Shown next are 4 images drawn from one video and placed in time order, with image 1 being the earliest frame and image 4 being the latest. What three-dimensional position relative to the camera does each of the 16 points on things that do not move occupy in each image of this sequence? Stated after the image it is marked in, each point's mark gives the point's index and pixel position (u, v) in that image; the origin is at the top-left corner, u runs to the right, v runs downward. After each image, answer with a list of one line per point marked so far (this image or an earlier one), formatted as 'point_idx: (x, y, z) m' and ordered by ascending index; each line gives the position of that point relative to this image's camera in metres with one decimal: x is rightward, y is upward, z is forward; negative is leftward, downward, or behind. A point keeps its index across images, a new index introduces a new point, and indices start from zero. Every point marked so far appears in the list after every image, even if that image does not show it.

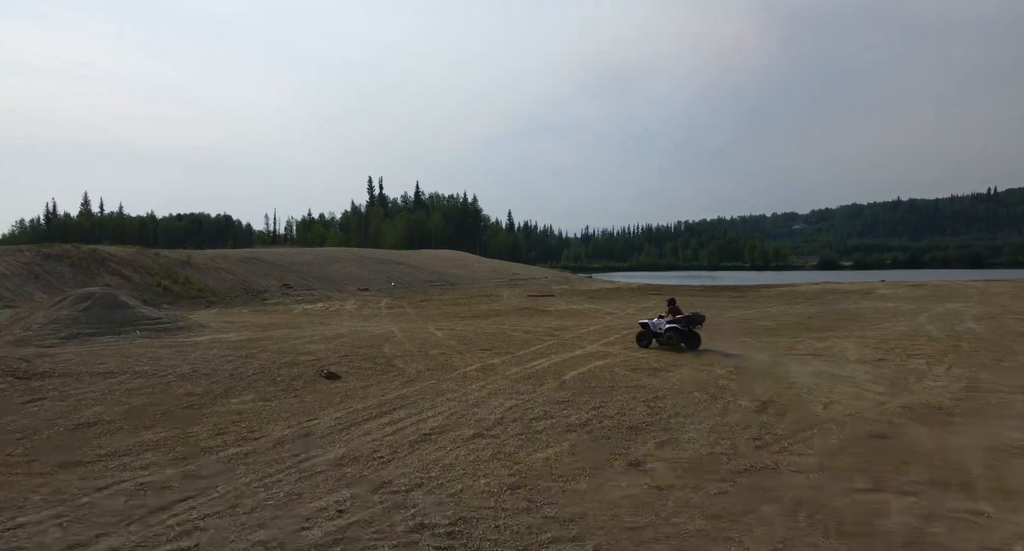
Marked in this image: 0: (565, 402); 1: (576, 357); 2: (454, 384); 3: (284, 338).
0: (+0.9, -2.1, +9.8) m
1: (+1.5, -1.9, +14.4) m
2: (-1.1, -2.1, +11.3) m
3: (-7.0, -1.9, +18.3) m
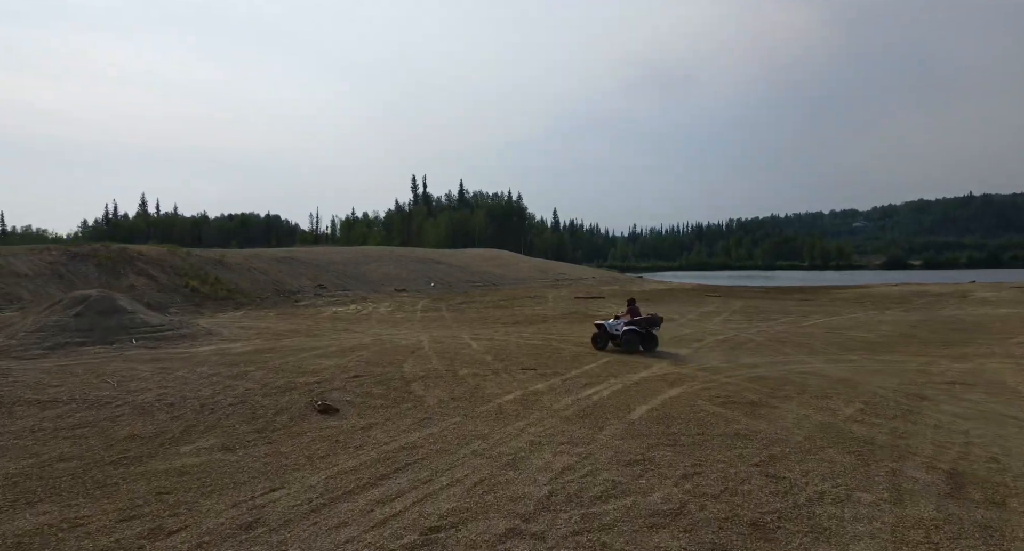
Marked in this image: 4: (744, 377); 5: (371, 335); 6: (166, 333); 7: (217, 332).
0: (+1.5, -2.1, +6.8) m
1: (+2.4, -2.0, +11.4) m
2: (-0.4, -2.1, +8.5) m
3: (-5.8, -1.9, +15.9) m
4: (+4.5, -2.0, +11.6) m
5: (-4.6, -1.9, +19.1) m
6: (-9.6, -1.6, +16.6) m
7: (-9.2, -1.8, +18.6) m
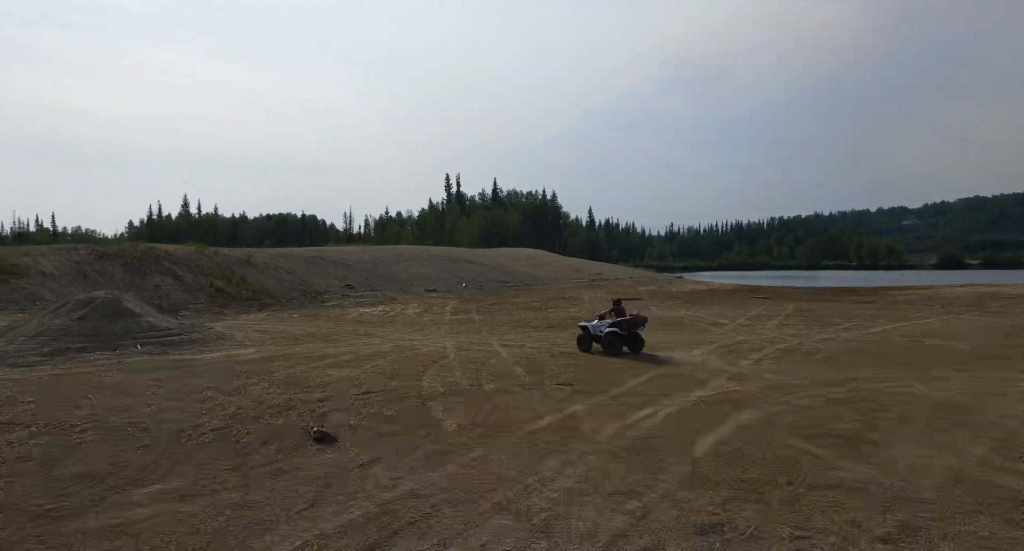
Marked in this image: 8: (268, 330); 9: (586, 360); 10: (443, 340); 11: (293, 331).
0: (+1.8, -2.2, +5.1) m
1: (+2.9, -2.0, +9.6) m
2: (0.0, -2.1, +6.9) m
3: (-5.0, -2.0, +14.5) m
4: (+5.1, -2.0, +9.7) m
5: (-3.6, -2.0, +17.7) m
6: (-8.8, -1.6, +15.5) m
7: (-8.3, -1.8, +17.5) m
8: (-8.1, -1.9, +19.7) m
9: (+1.7, -2.0, +14.2) m
10: (-2.1, -1.9, +17.8) m
11: (-7.4, -1.9, +20.0) m
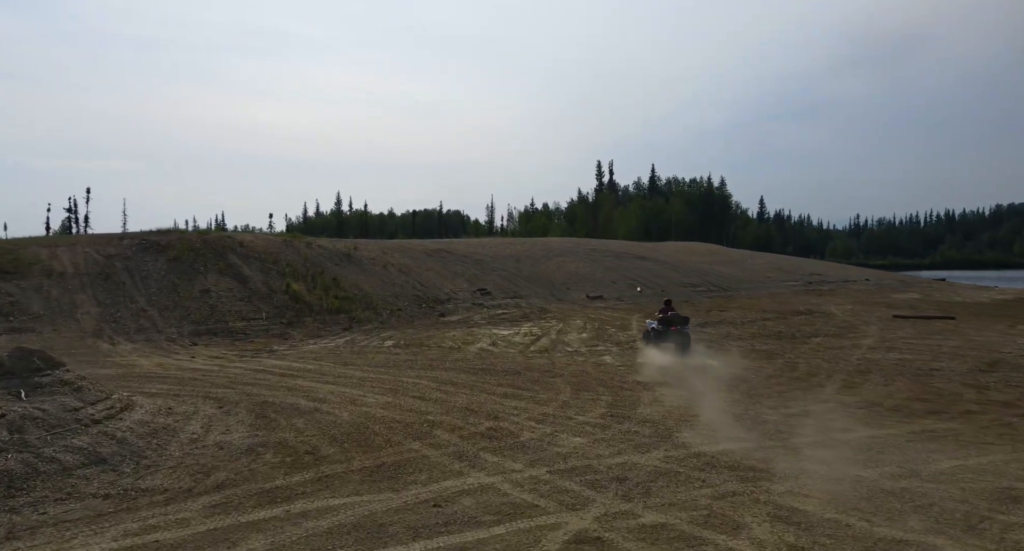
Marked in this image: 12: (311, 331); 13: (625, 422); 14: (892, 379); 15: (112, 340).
0: (+2.7, -2.4, -7.8) m
1: (+4.9, -2.2, -3.6) m
2: (+1.4, -2.3, -5.6) m
3: (-1.6, -2.1, +3.0) m
4: (+7.0, -2.2, -4.1) m
5: (+0.5, -2.1, +5.8) m
6: (-5.1, -1.7, +4.8) m
7: (-4.1, -1.9, +6.6) m
8: (-3.4, -2.0, +8.8) m
9: (+4.8, -2.2, +1.0) m
10: (+2.0, -2.1, +5.4) m
11: (-2.6, -2.0, +8.9) m
12: (-6.2, -1.7, +18.6) m
13: (+1.6, -2.0, +8.4) m
14: (+7.2, -2.0, +11.3) m
15: (-10.6, -1.7, +15.8) m
